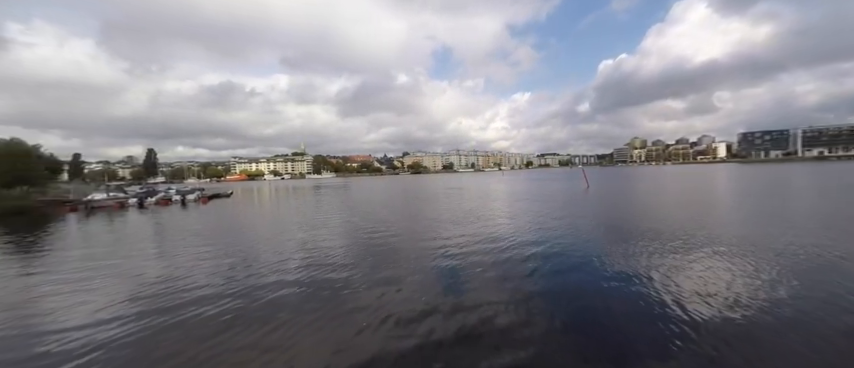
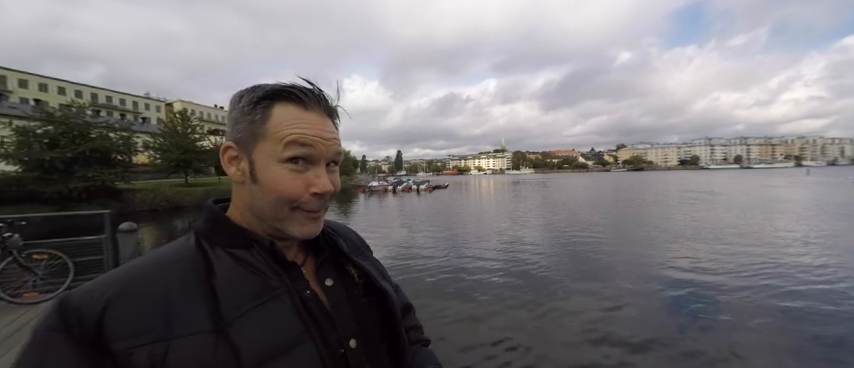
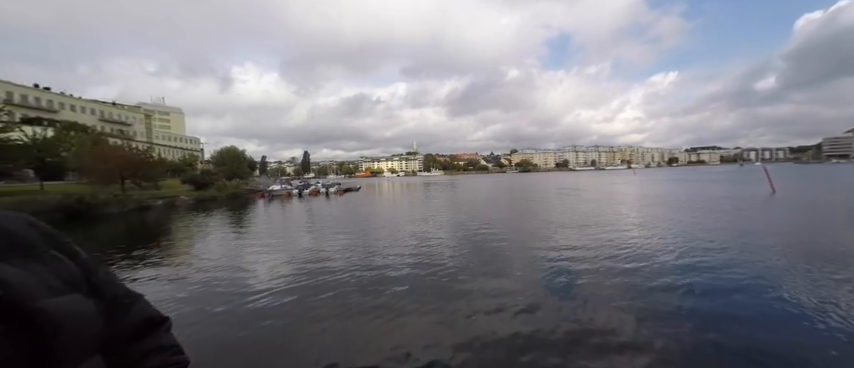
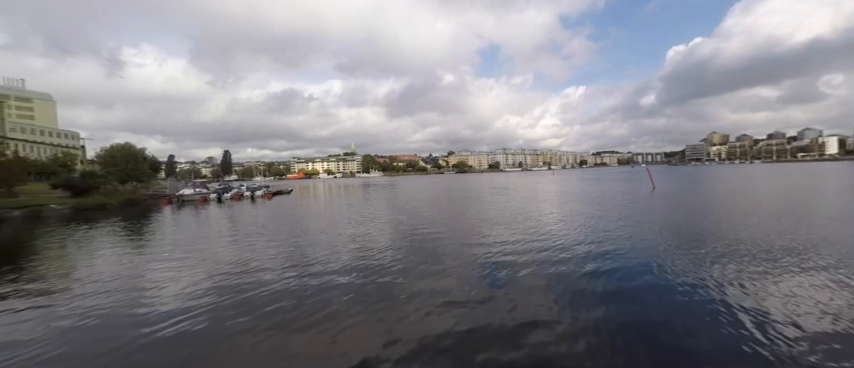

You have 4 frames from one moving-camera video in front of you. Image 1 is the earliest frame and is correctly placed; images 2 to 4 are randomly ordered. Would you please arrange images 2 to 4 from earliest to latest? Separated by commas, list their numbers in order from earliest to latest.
4, 3, 2
